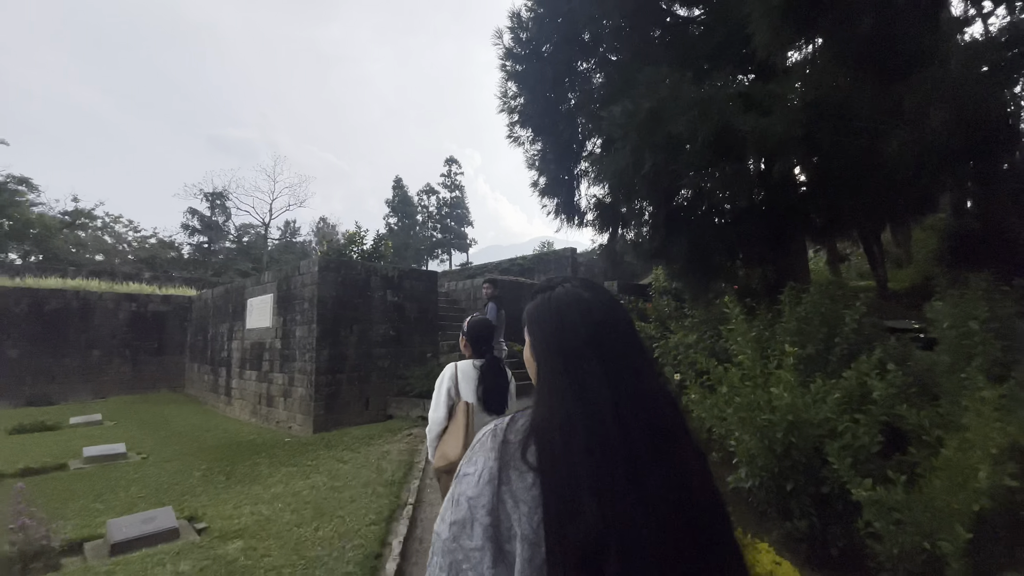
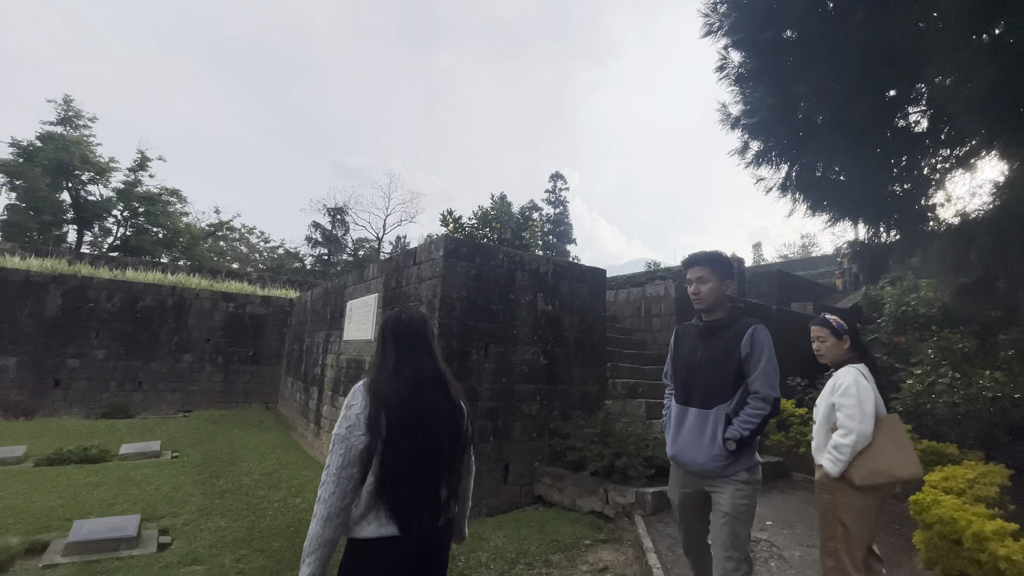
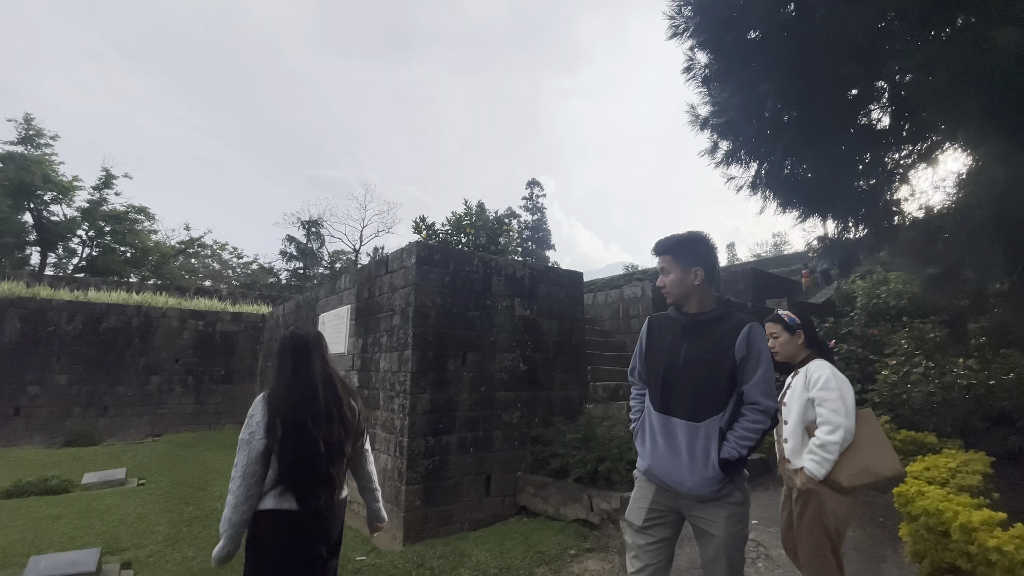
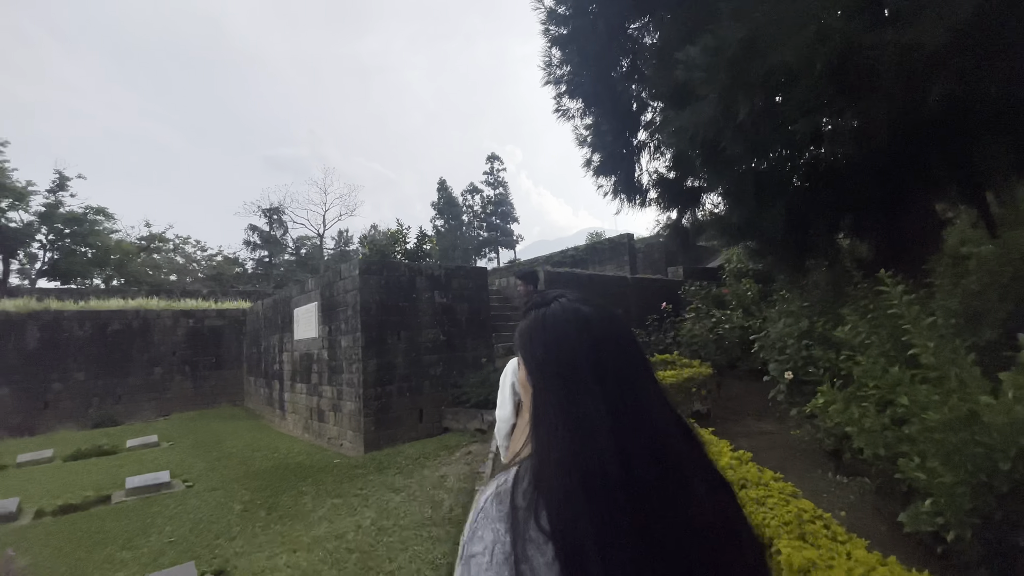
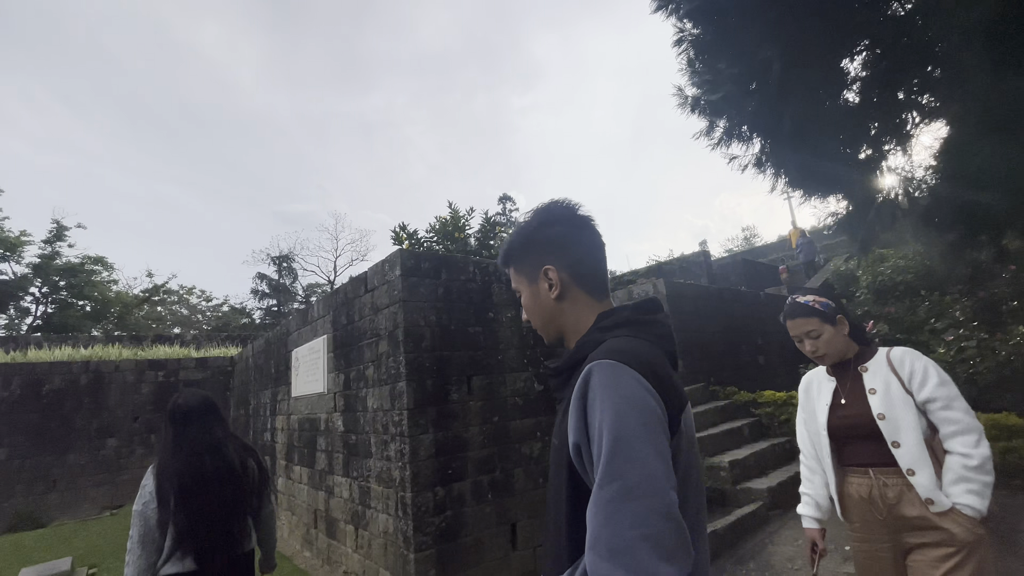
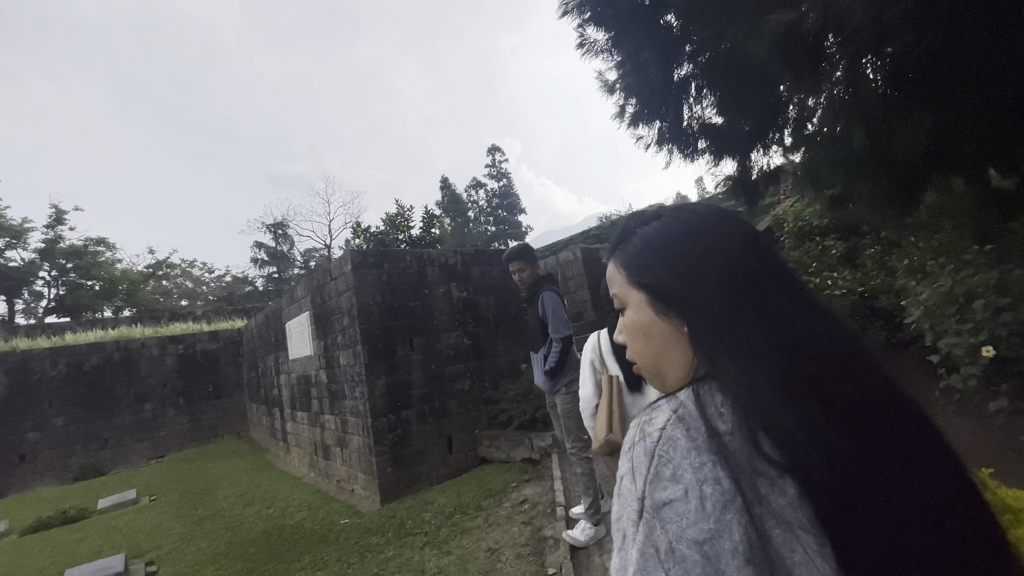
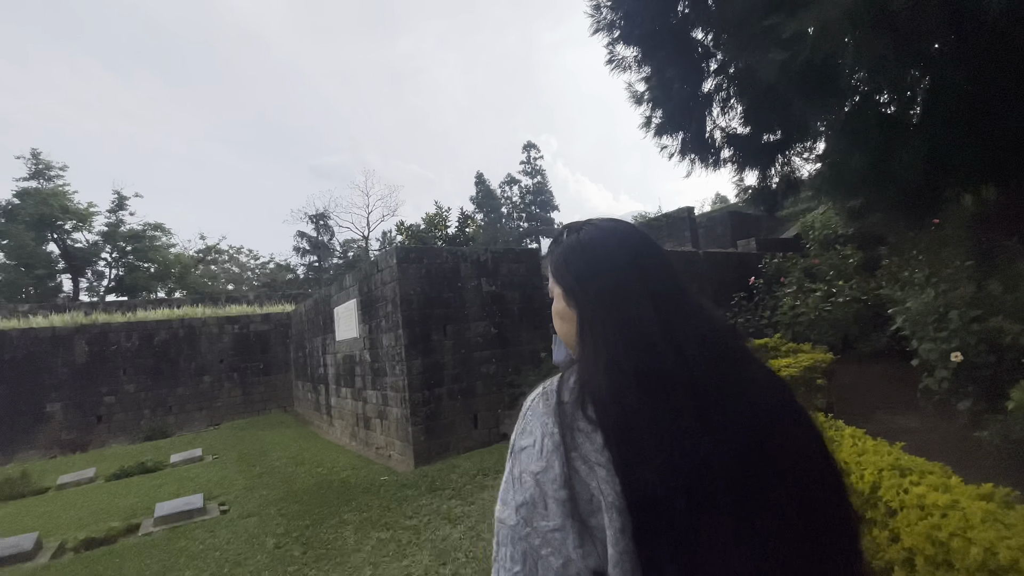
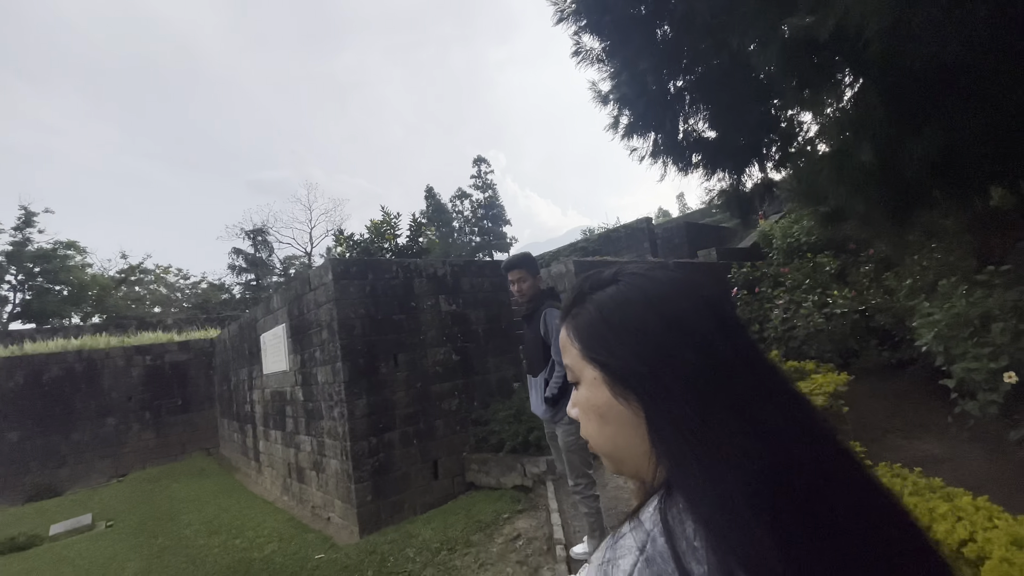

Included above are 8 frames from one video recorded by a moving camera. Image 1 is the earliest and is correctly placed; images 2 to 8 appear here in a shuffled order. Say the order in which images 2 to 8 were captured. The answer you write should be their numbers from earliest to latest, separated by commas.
4, 7, 6, 8, 2, 3, 5
